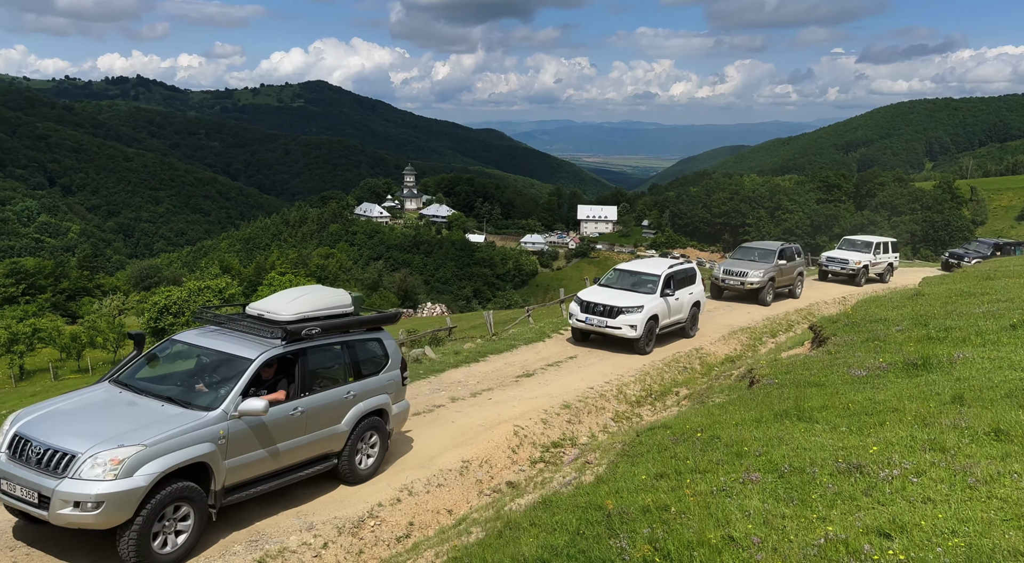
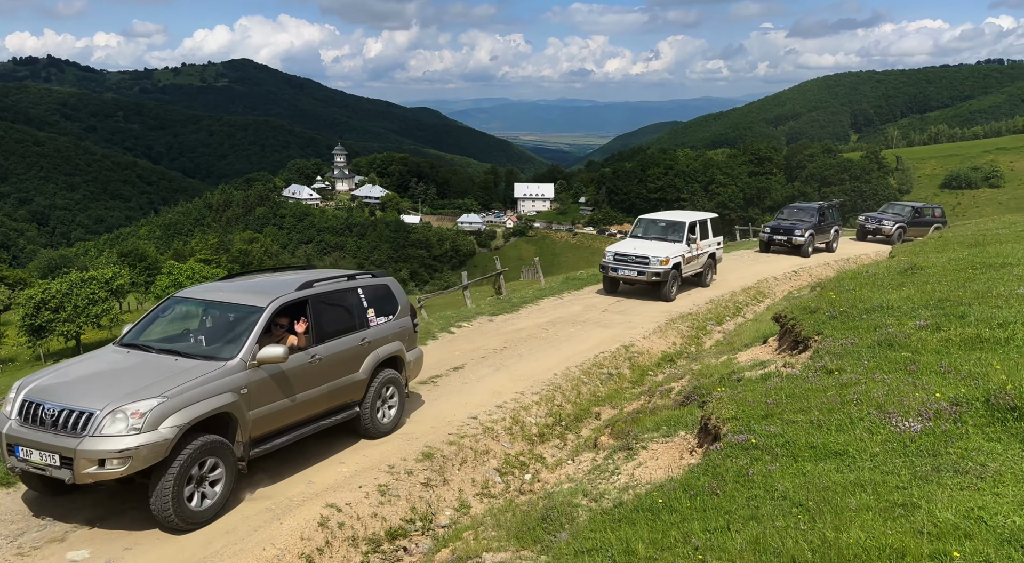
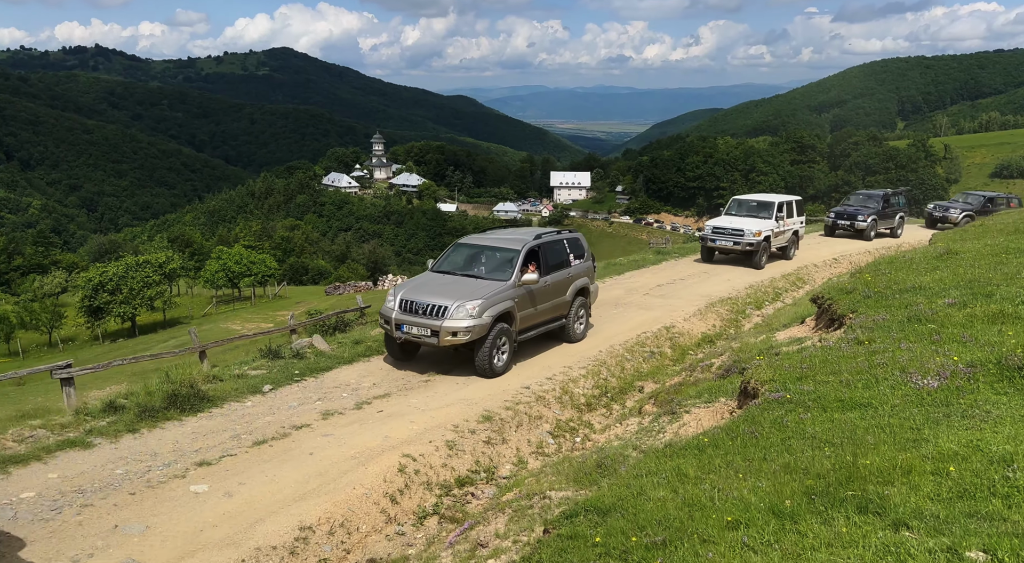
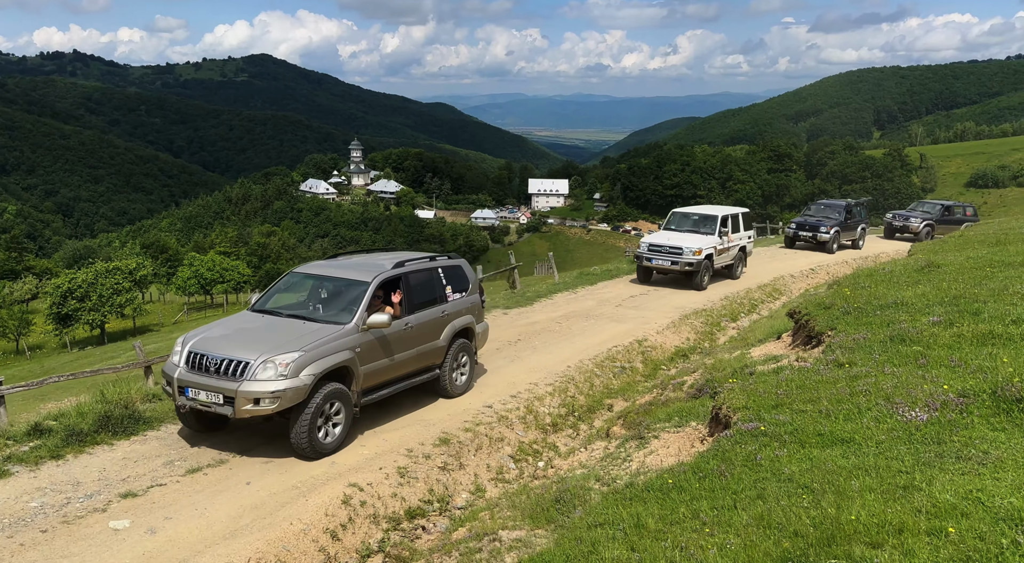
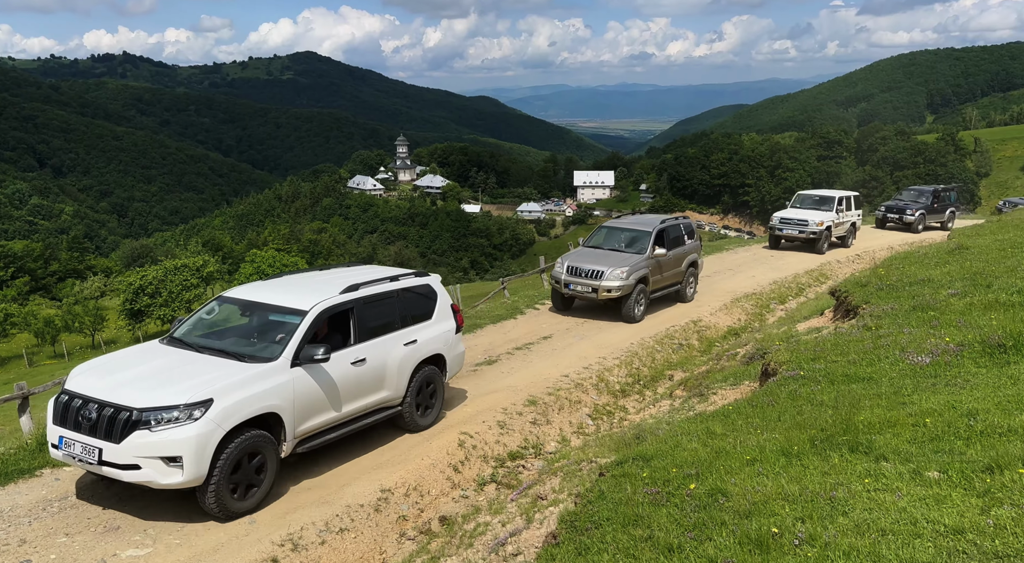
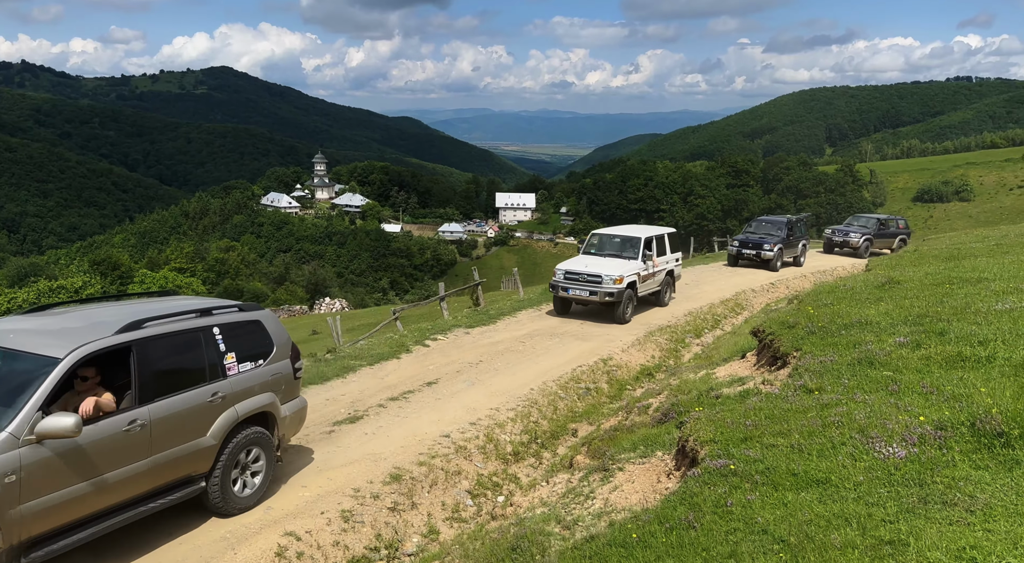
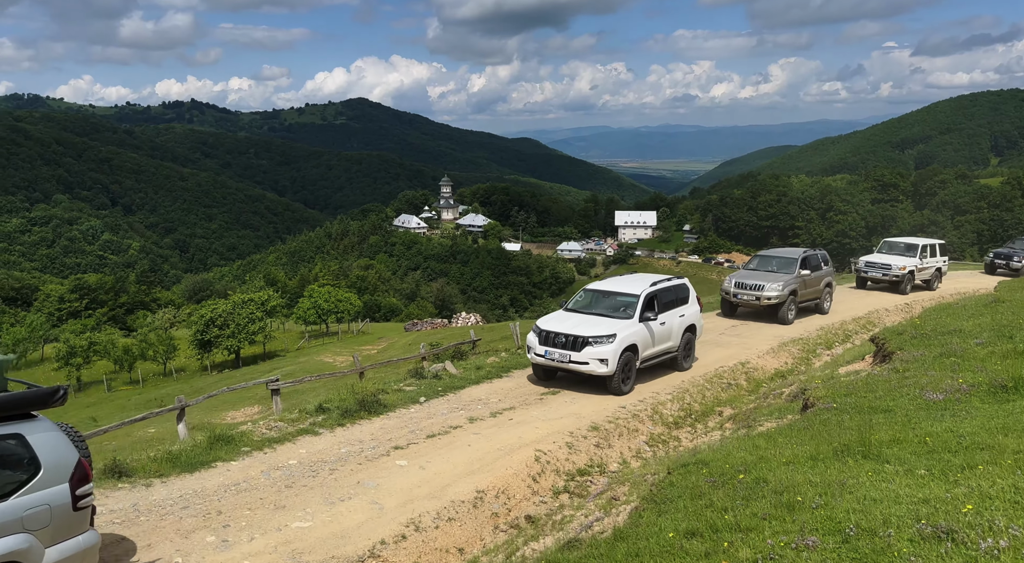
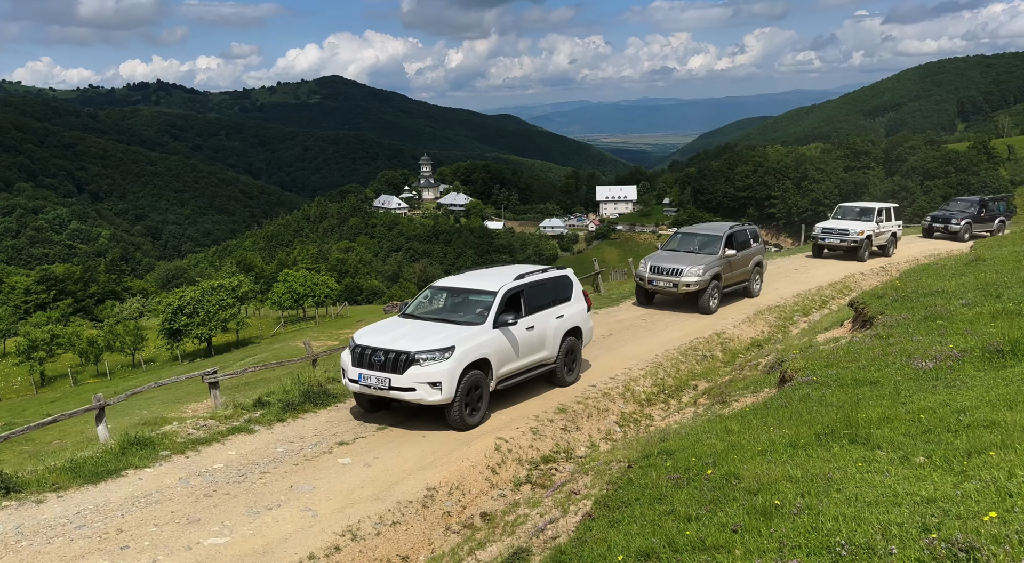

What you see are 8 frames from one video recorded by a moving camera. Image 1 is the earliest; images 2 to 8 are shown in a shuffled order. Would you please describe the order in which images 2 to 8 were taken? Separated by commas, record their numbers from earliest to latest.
7, 8, 5, 3, 4, 2, 6
